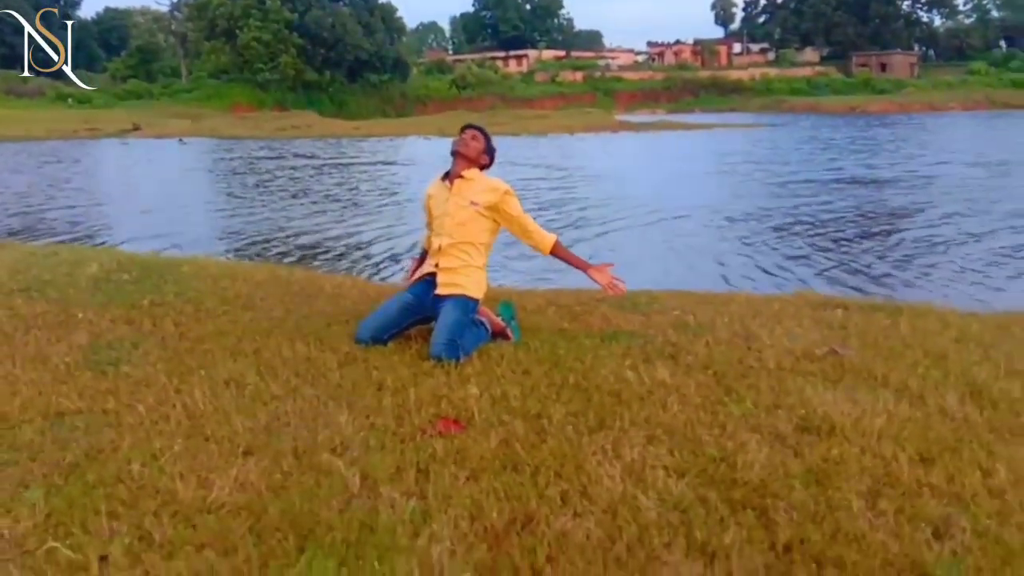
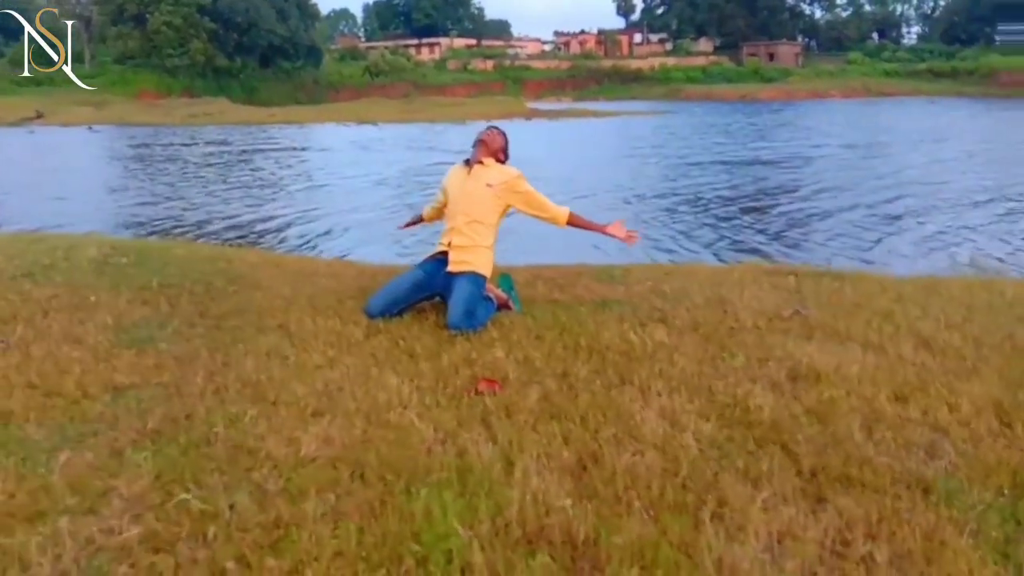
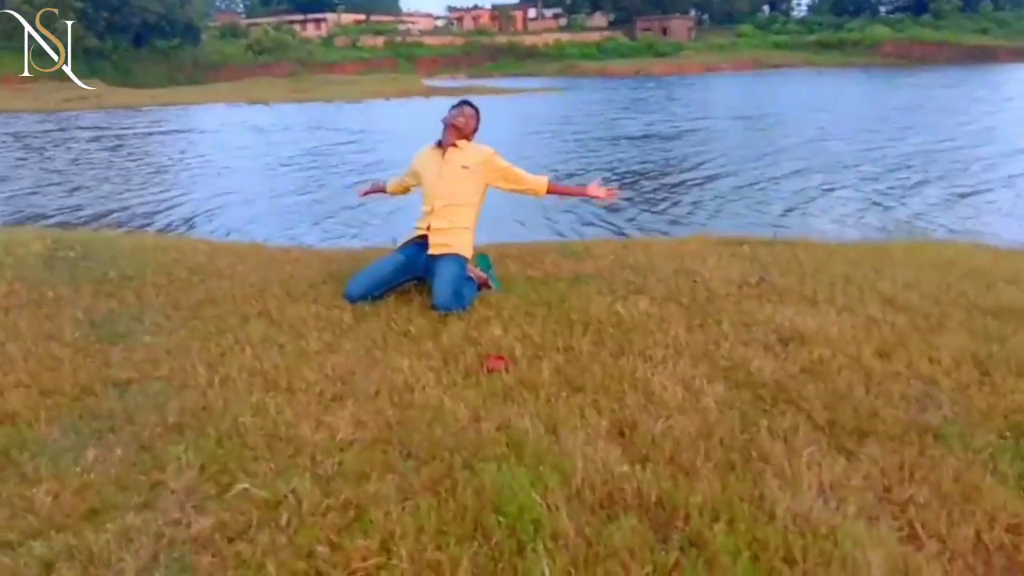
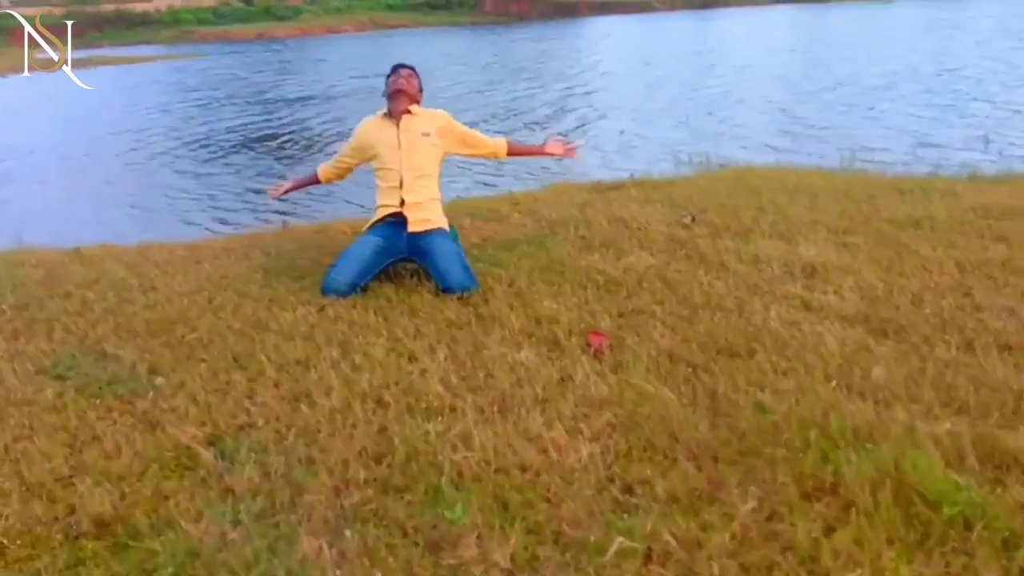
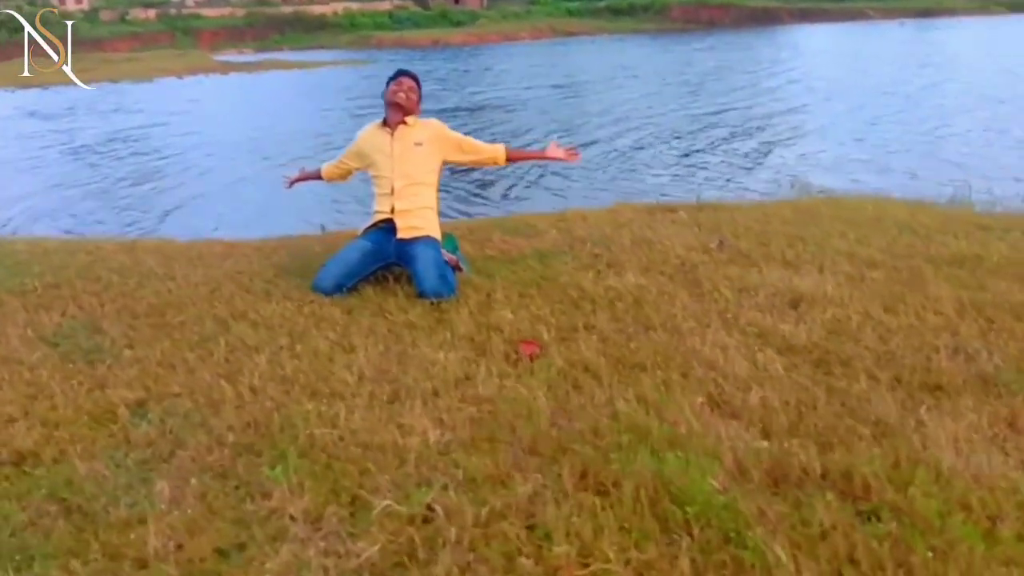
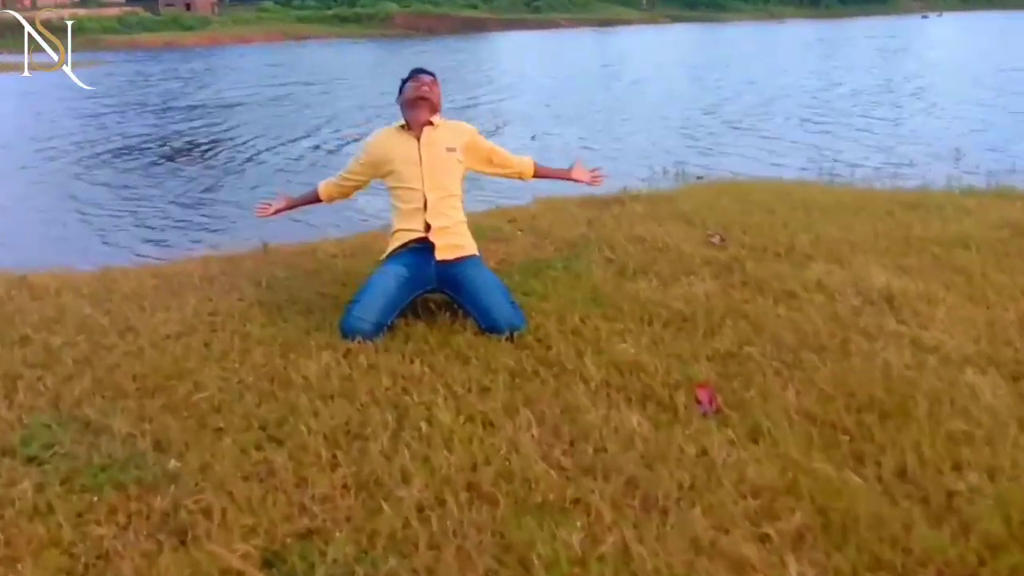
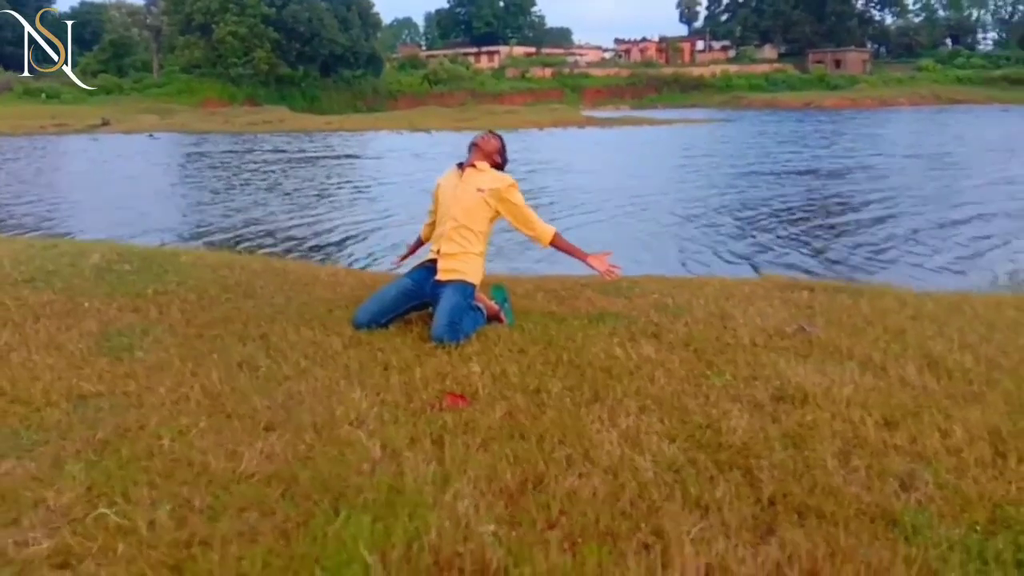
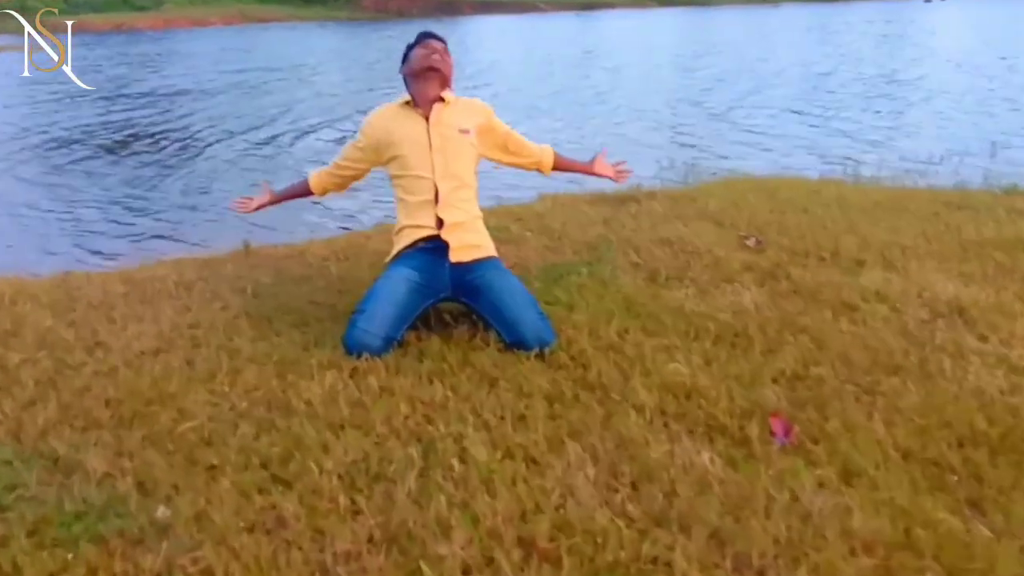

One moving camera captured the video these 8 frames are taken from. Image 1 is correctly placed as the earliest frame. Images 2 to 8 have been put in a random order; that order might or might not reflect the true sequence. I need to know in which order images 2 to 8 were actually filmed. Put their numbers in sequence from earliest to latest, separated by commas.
7, 2, 3, 5, 4, 6, 8
